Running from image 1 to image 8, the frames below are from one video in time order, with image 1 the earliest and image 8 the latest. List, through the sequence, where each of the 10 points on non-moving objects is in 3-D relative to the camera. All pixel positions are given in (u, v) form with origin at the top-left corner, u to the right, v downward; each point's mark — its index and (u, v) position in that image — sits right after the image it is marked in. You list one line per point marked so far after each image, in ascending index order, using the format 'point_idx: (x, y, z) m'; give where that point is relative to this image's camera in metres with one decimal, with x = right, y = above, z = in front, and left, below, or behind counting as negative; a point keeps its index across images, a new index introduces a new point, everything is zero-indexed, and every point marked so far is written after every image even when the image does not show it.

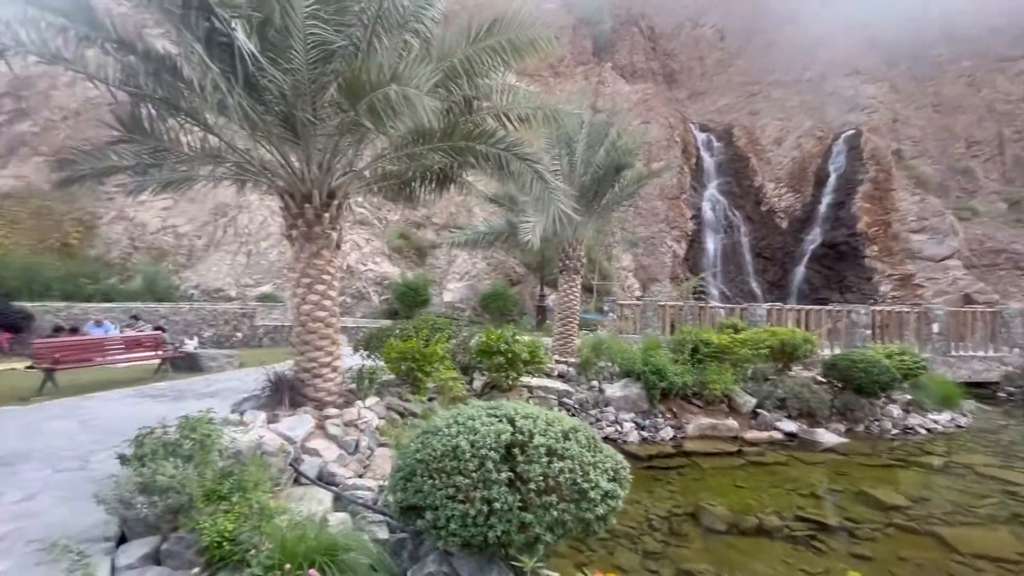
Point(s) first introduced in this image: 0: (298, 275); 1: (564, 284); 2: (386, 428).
0: (-3.2, +0.2, +7.1) m
1: (+1.5, +0.1, +13.4) m
2: (-1.8, -2.0, +7.0) m
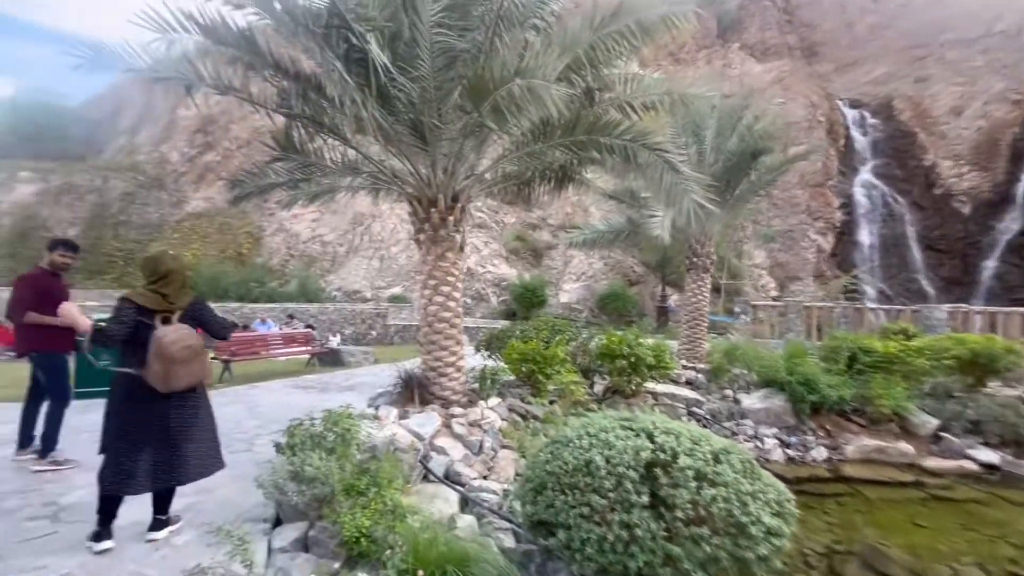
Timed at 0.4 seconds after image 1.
0: (-1.3, +0.2, +7.4) m
1: (+4.6, +0.1, +12.4) m
2: (0.0, -2.1, +7.0) m
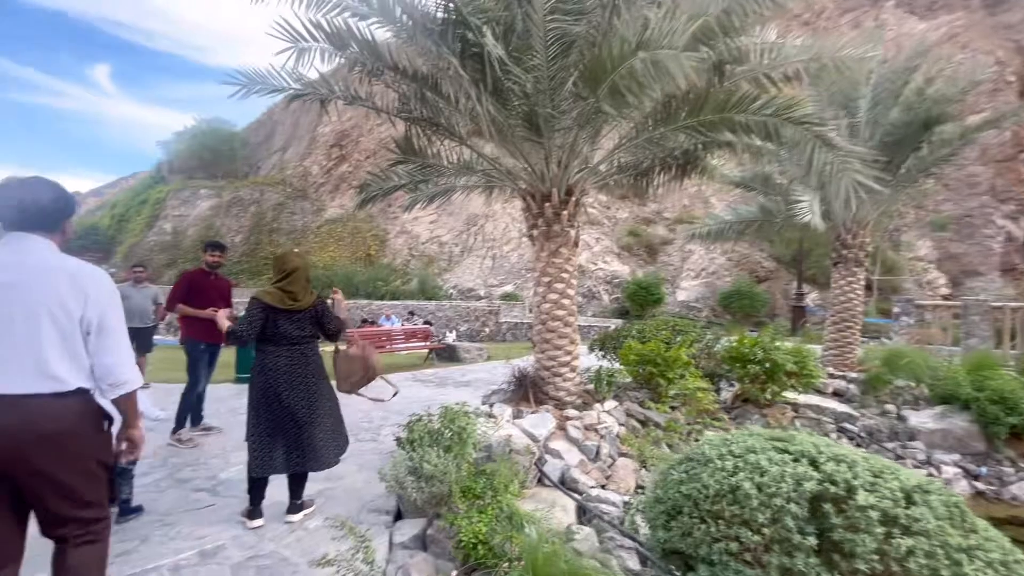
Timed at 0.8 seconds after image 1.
0: (+0.4, +0.2, +7.2) m
1: (+7.3, +0.2, +10.8) m
2: (+1.6, -2.0, +6.5) m
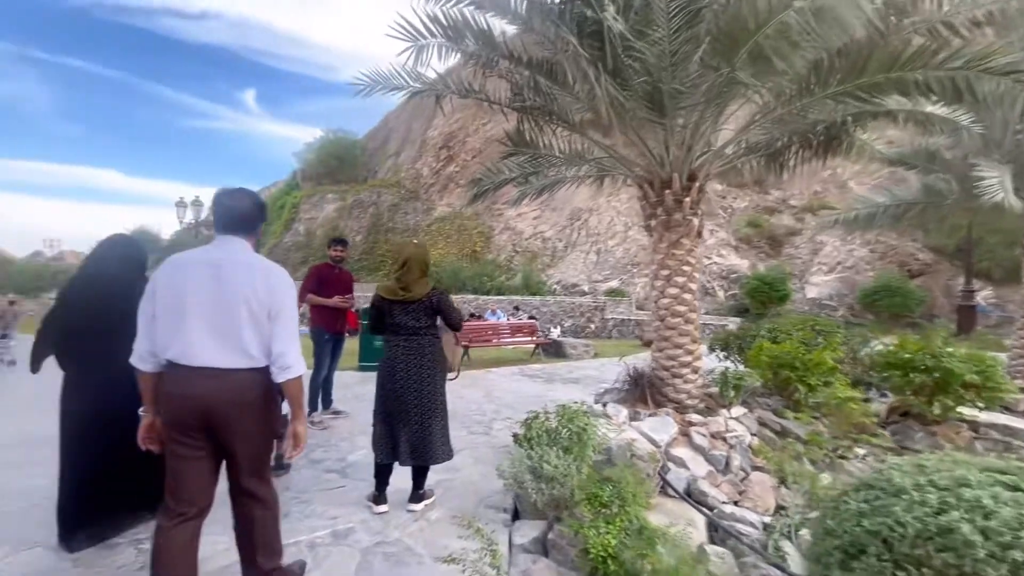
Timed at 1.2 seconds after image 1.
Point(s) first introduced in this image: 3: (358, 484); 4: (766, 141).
0: (+2.0, +0.3, +6.7) m
1: (+9.5, +0.3, +8.8) m
2: (+3.0, -1.9, +5.8) m
3: (-1.5, -1.9, +4.6) m
4: (+3.7, +2.1, +7.0) m
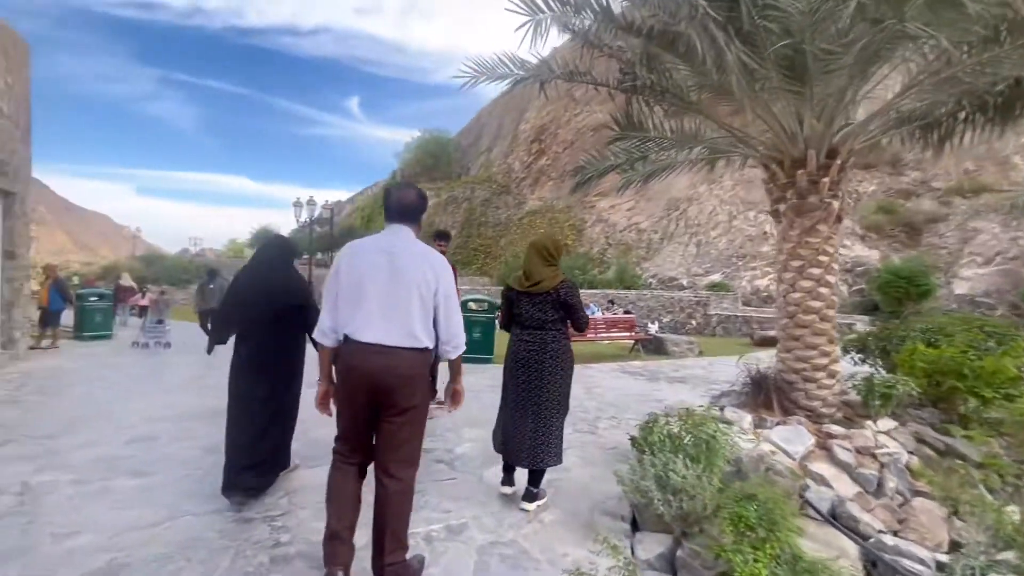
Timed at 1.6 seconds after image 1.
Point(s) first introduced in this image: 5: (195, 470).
0: (+3.4, +0.4, +6.0) m
1: (+11.1, +0.3, +6.6) m
2: (+4.2, -1.9, +4.9) m
3: (-0.4, -1.8, +4.5) m
4: (+5.1, +2.2, +6.0) m
5: (-2.9, -1.7, +4.5) m
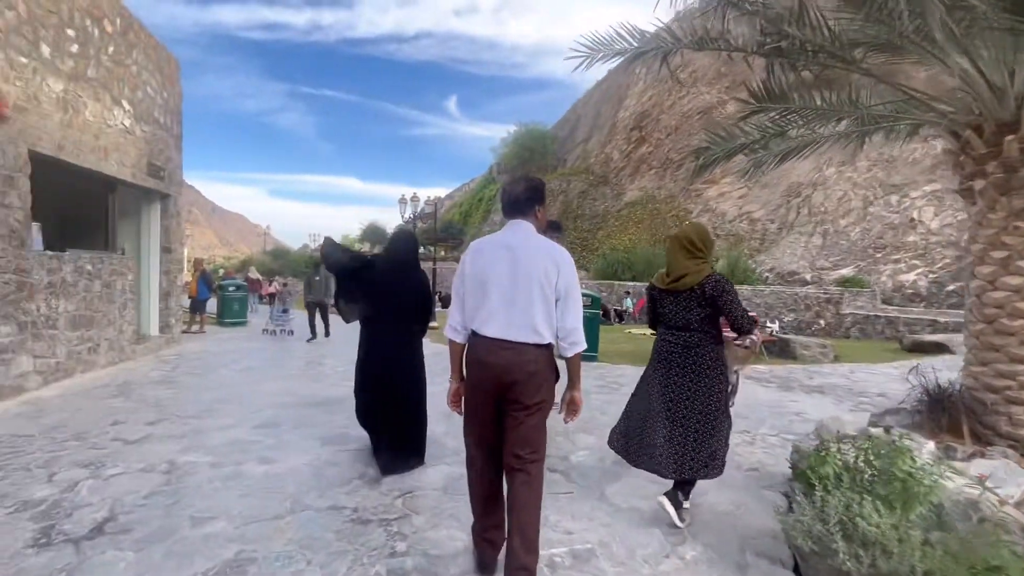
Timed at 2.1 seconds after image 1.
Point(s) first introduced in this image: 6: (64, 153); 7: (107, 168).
0: (+4.7, +0.4, +4.8) m
1: (+12.4, +0.3, +3.9) m
2: (+5.2, -1.9, +3.6) m
3: (+0.6, -1.7, +4.1) m
4: (+6.4, +2.2, +4.4) m
5: (-1.9, -1.6, +4.5) m
6: (-6.7, +2.0, +7.3) m
7: (-7.0, +2.1, +8.4) m
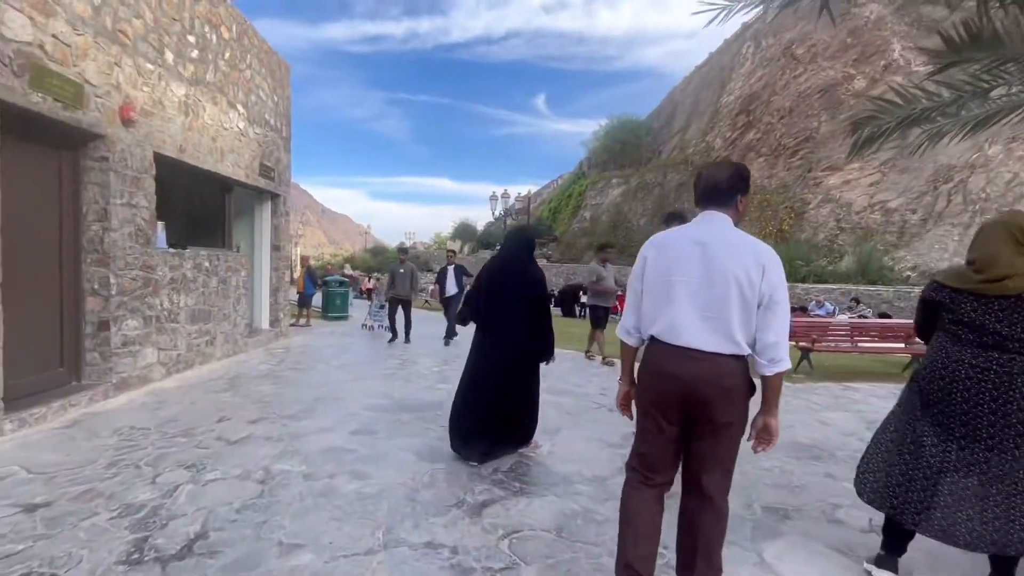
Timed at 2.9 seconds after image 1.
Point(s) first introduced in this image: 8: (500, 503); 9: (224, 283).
0: (+5.6, +0.3, +3.1) m
1: (+13.1, +0.2, +0.9) m
2: (+5.9, -1.9, +1.9) m
3: (+1.5, -1.8, +3.2) m
4: (+7.2, +2.2, +2.5) m
5: (-0.9, -1.6, +4.1) m
6: (-5.1, +2.1, +7.6) m
7: (-5.2, +2.2, +8.8) m
8: (-0.1, -1.7, +3.8) m
9: (-5.3, +0.1, +8.9) m
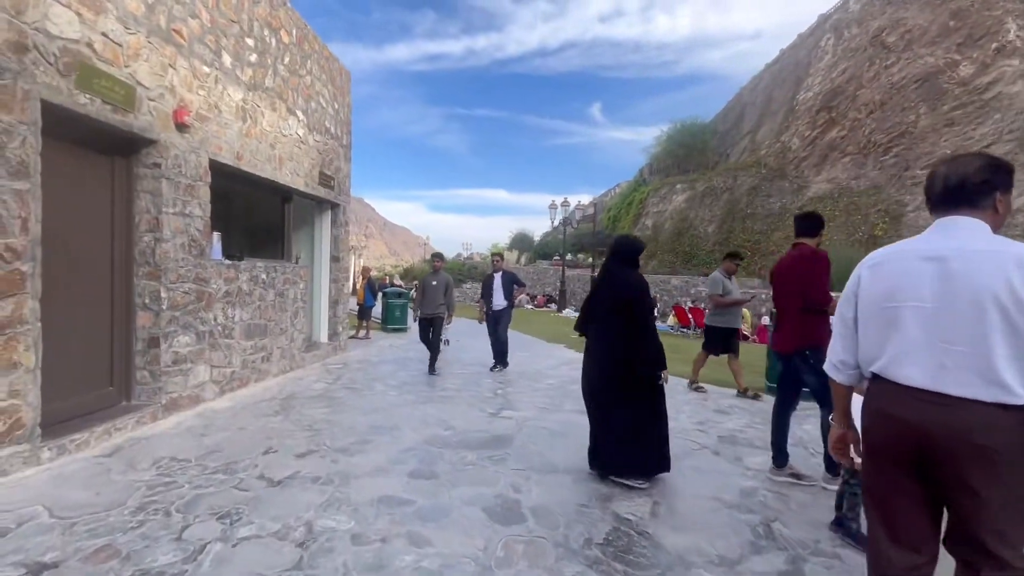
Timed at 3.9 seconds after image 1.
0: (+6.1, +0.2, +1.6) m
1: (+13.3, +0.1, -1.5) m
2: (+6.3, -2.0, +0.3) m
3: (+2.0, -1.9, +2.0) m
4: (+7.7, +2.1, +0.7) m
5: (-0.2, -1.8, +3.2) m
6: (-4.1, +1.9, +7.3) m
7: (-4.0, +1.9, +8.4) m
8: (+0.5, -1.8, +2.8) m
9: (-4.0, -0.1, +8.5) m
